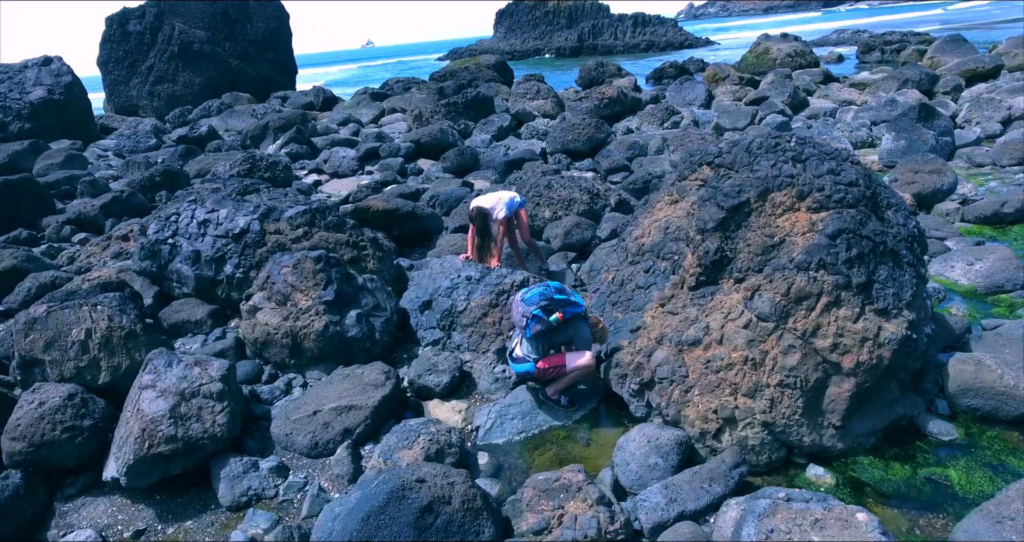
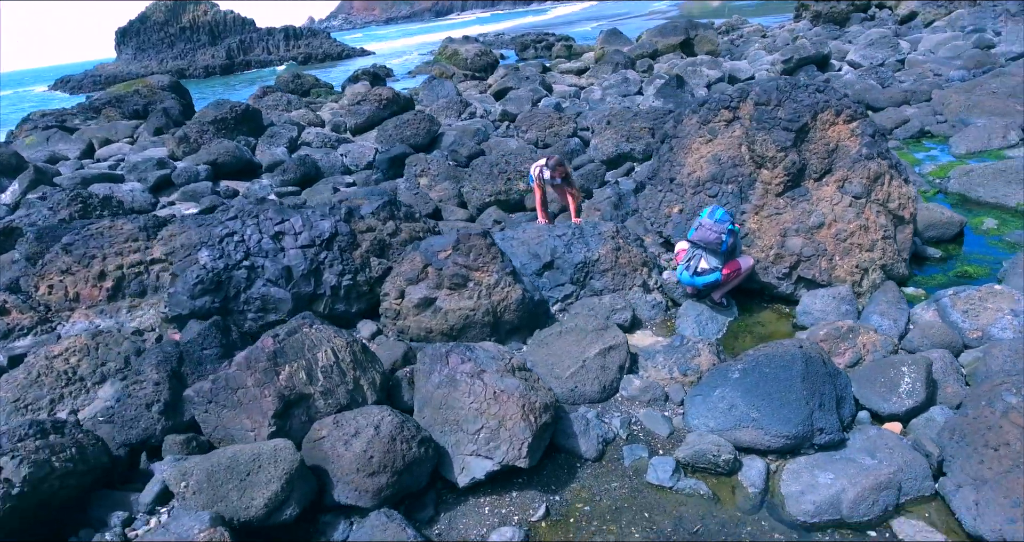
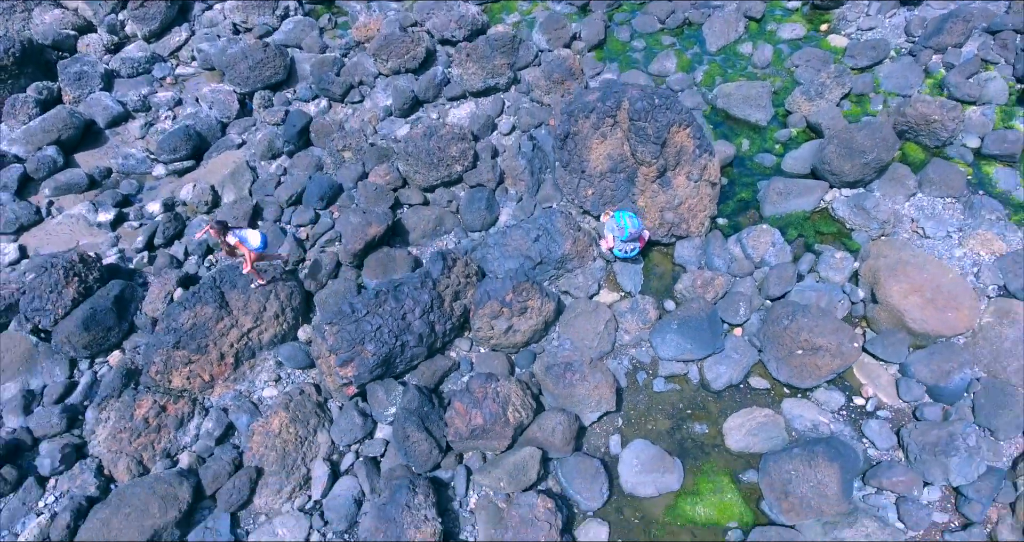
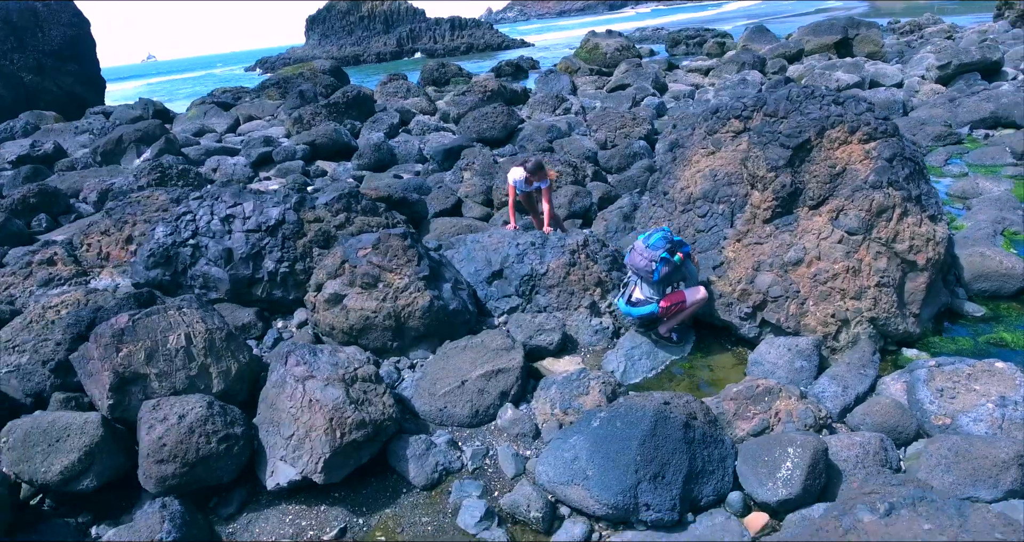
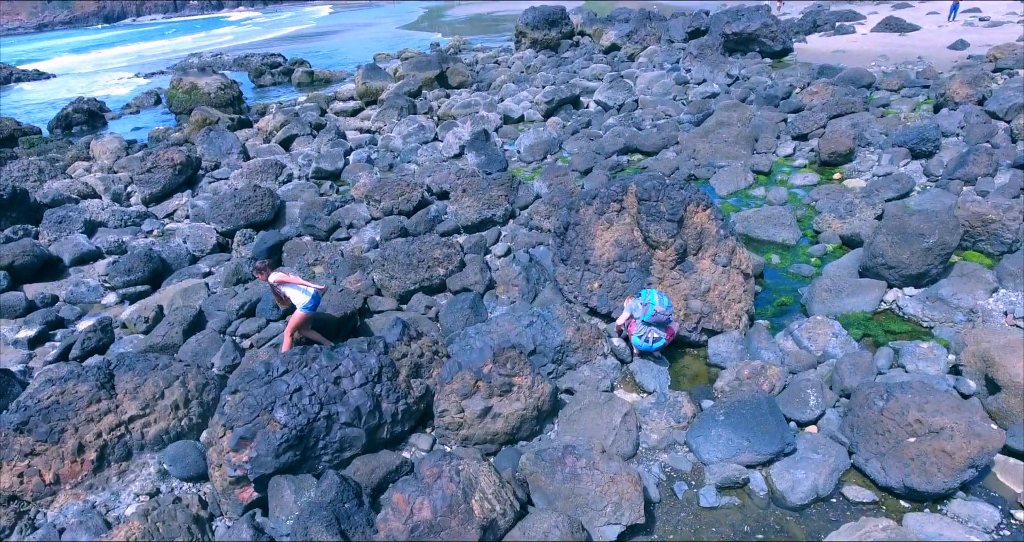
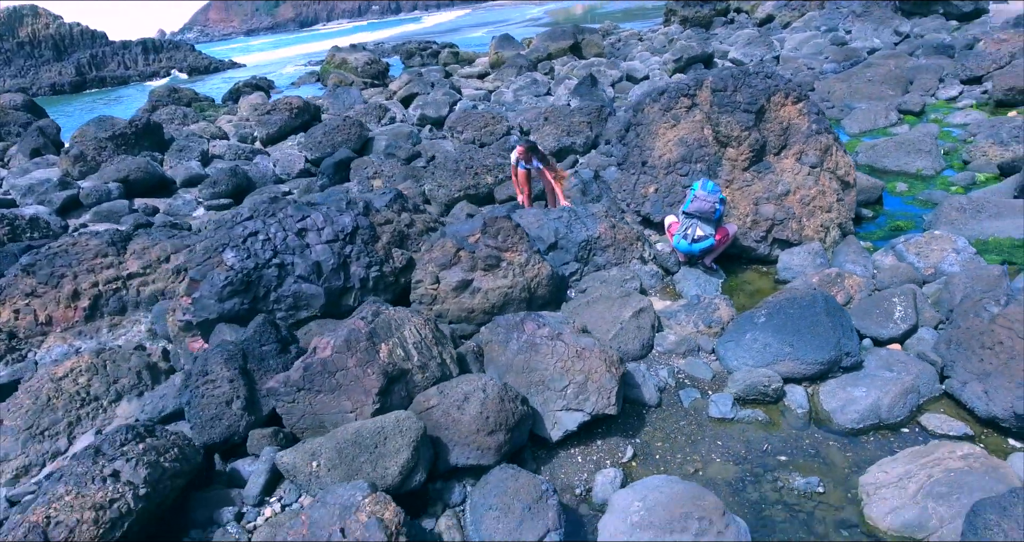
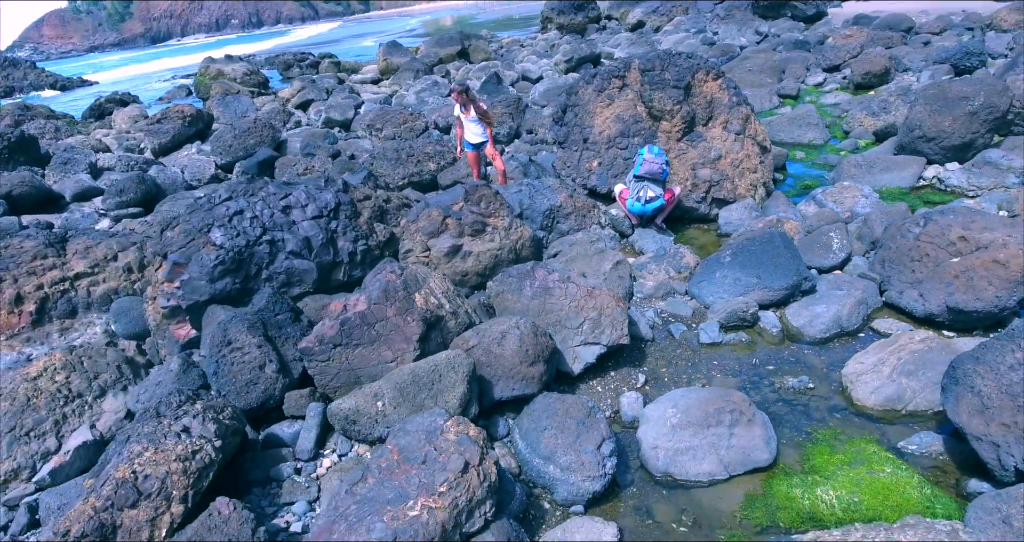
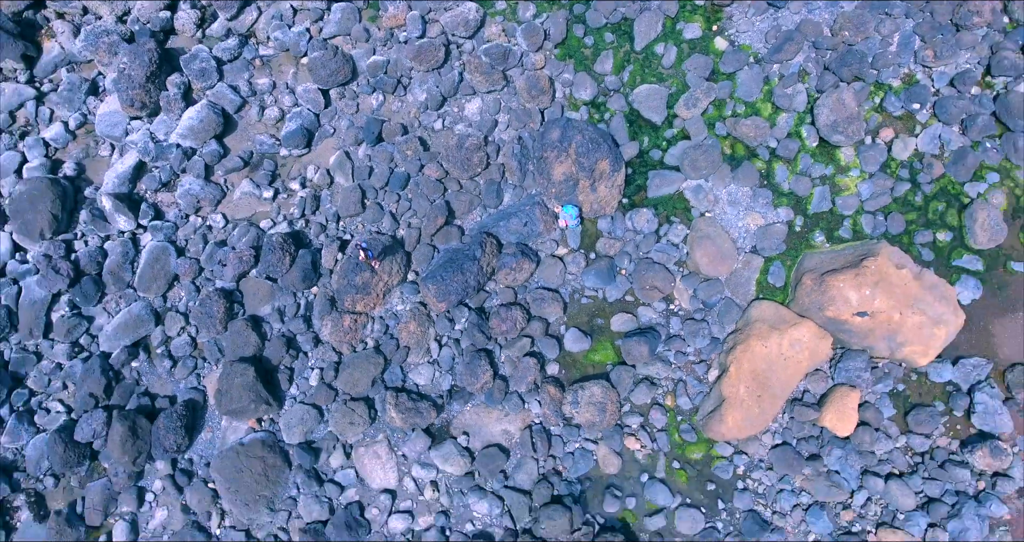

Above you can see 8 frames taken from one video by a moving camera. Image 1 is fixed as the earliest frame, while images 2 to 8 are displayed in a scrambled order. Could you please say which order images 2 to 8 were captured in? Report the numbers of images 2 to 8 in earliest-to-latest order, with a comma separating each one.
4, 2, 6, 7, 5, 3, 8
